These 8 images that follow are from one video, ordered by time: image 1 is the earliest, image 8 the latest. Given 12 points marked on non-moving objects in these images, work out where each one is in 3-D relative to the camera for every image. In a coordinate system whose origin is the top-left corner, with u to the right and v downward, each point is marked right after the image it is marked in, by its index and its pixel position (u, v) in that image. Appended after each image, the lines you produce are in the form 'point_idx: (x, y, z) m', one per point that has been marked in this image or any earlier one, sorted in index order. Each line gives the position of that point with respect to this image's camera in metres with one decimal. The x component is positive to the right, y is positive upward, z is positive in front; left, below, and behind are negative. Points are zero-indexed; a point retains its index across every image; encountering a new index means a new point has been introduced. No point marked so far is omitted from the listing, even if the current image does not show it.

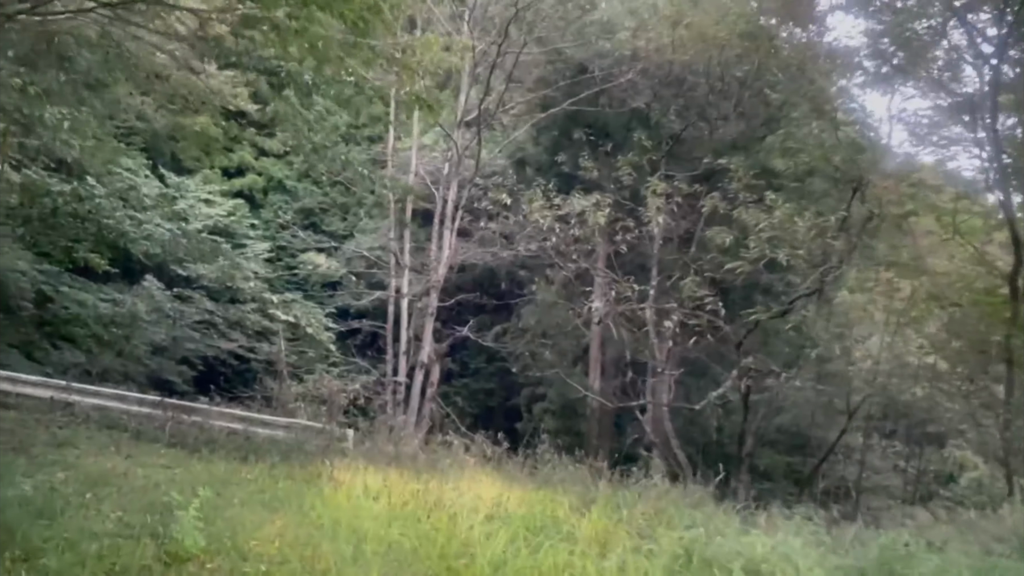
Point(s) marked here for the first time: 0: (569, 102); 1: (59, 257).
0: (+1.1, +3.6, +15.4) m
1: (-7.4, +0.5, +13.1) m
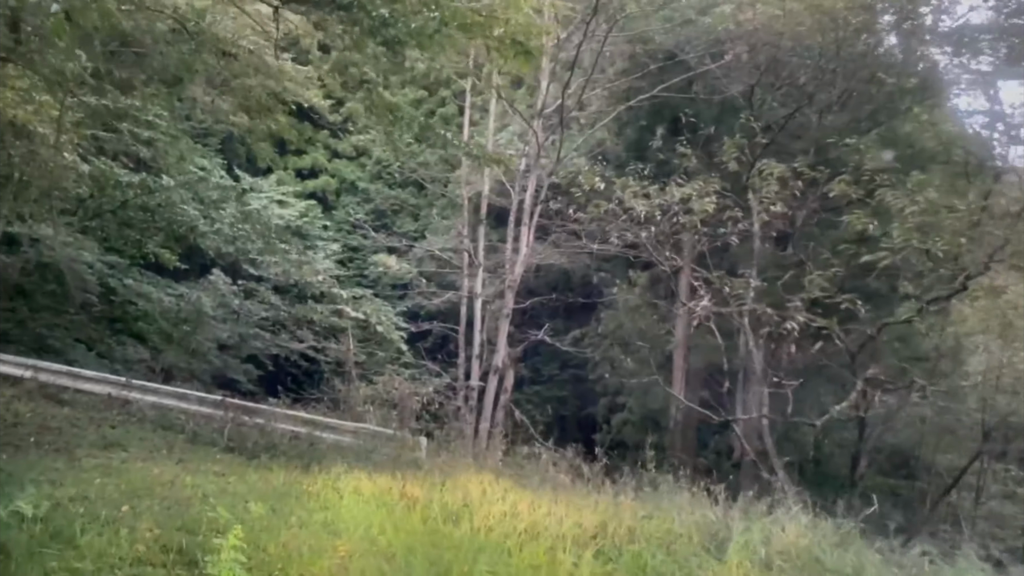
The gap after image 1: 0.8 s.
0: (+2.6, +3.5, +14.4) m
1: (-6.1, +0.6, +12.8) m
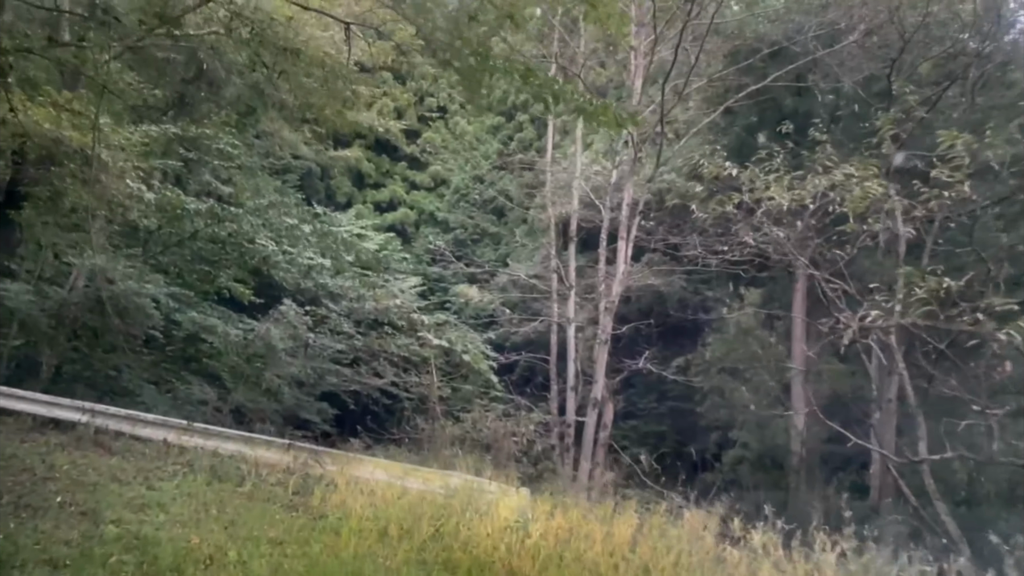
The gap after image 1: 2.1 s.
0: (+4.0, +3.2, +13.0) m
1: (-4.7, 0.0, +12.1) m
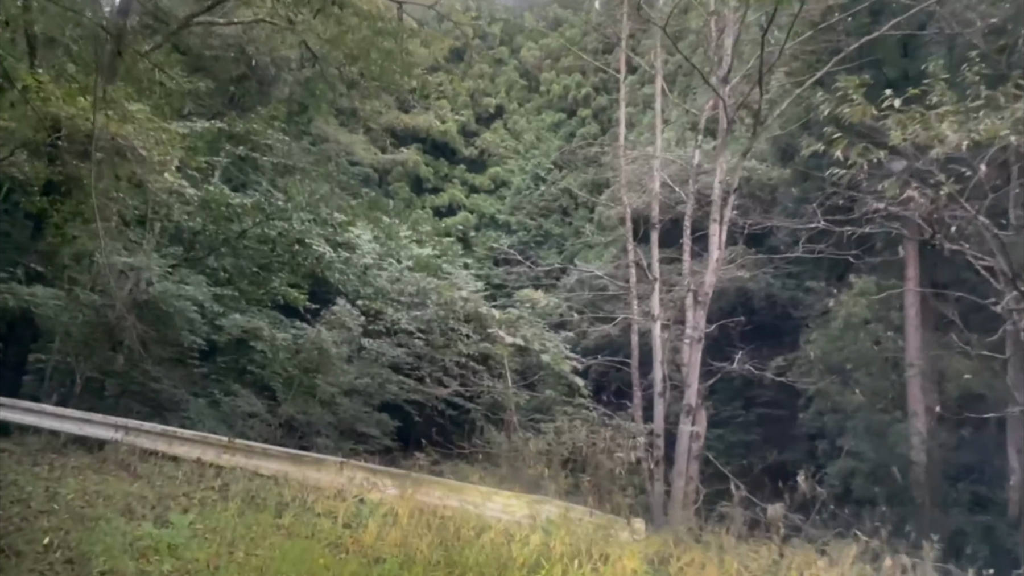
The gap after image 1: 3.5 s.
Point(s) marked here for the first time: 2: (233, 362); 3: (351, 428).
0: (+5.0, +3.4, +11.5) m
1: (-3.6, 0.0, +11.2) m
2: (-3.8, -1.0, +11.0) m
3: (-2.3, -2.0, +11.5) m
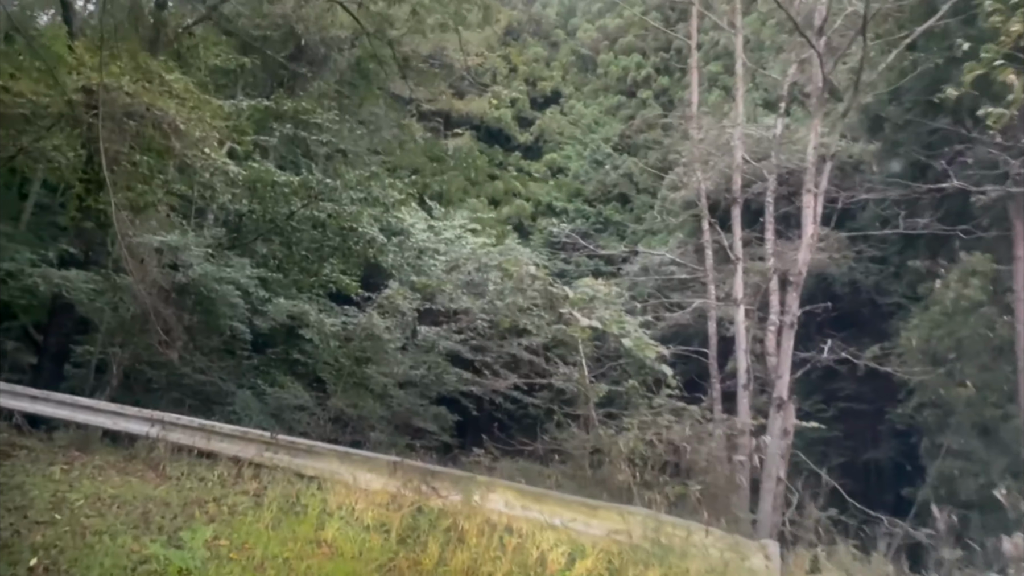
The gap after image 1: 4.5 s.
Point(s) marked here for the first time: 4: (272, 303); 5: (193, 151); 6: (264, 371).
0: (+5.8, +3.6, +10.3) m
1: (-2.8, +0.1, +10.6) m
2: (-2.9, -0.8, +10.4) m
3: (-1.4, -1.8, +10.8) m
4: (-3.0, -0.2, +10.1) m
5: (-3.5, +1.5, +8.9) m
6: (-3.1, -1.1, +10.3) m
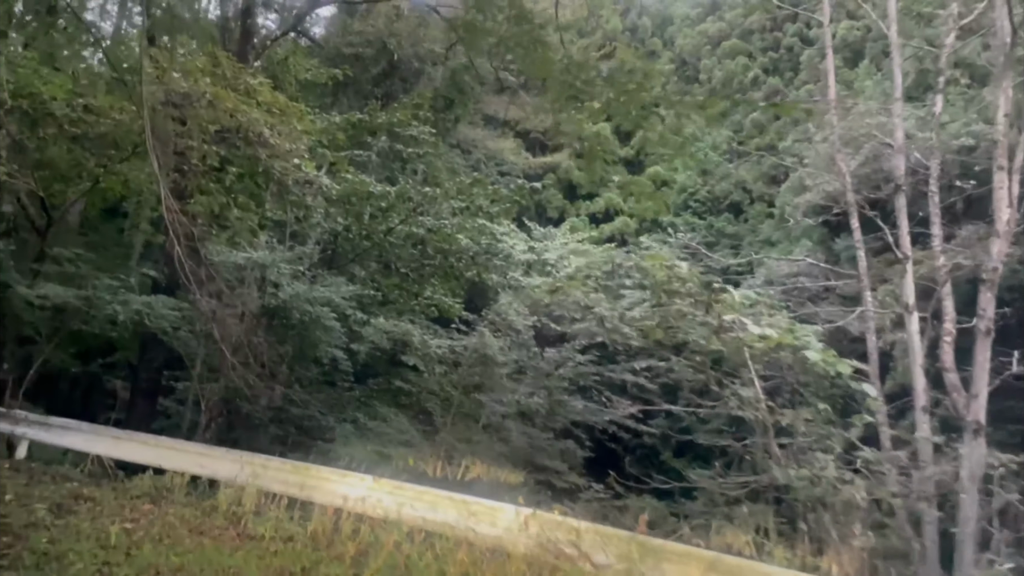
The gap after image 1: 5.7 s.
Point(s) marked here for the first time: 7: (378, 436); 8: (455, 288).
0: (+7.1, +3.7, +8.5) m
1: (-1.4, -0.1, +9.7) m
2: (-1.5, -1.1, +9.5) m
3: (+0.1, -2.0, +9.7) m
4: (-1.6, -0.5, +9.3) m
5: (-2.3, +1.3, +8.2) m
6: (-1.7, -1.3, +9.4) m
7: (-1.3, -1.5, +8.4) m
8: (-0.6, 0.0, +10.4) m
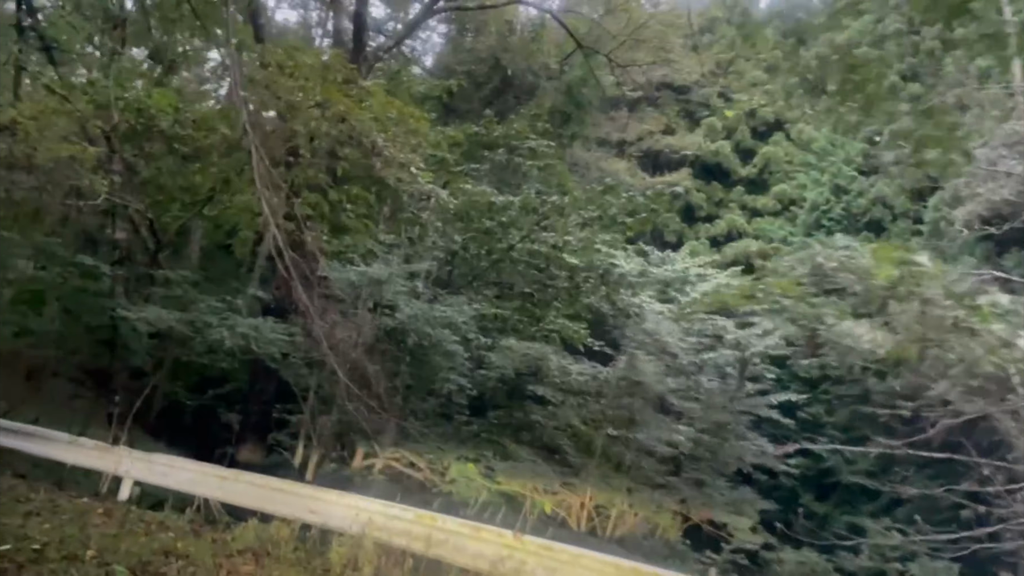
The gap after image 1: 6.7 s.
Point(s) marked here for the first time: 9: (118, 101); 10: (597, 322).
0: (+8.3, +3.6, +6.8) m
1: (+0.1, -0.4, +8.9) m
2: (0.0, -1.4, +8.6) m
3: (+1.6, -2.3, +8.6) m
4: (-0.2, -0.7, +8.4) m
5: (-1.1, +1.0, +7.5) m
6: (-0.2, -1.6, +8.6) m
7: (0.0, -1.7, +7.5) m
8: (+0.9, -0.3, +9.4) m
9: (-4.2, +2.0, +8.6) m
10: (+1.1, -0.2, +9.2) m
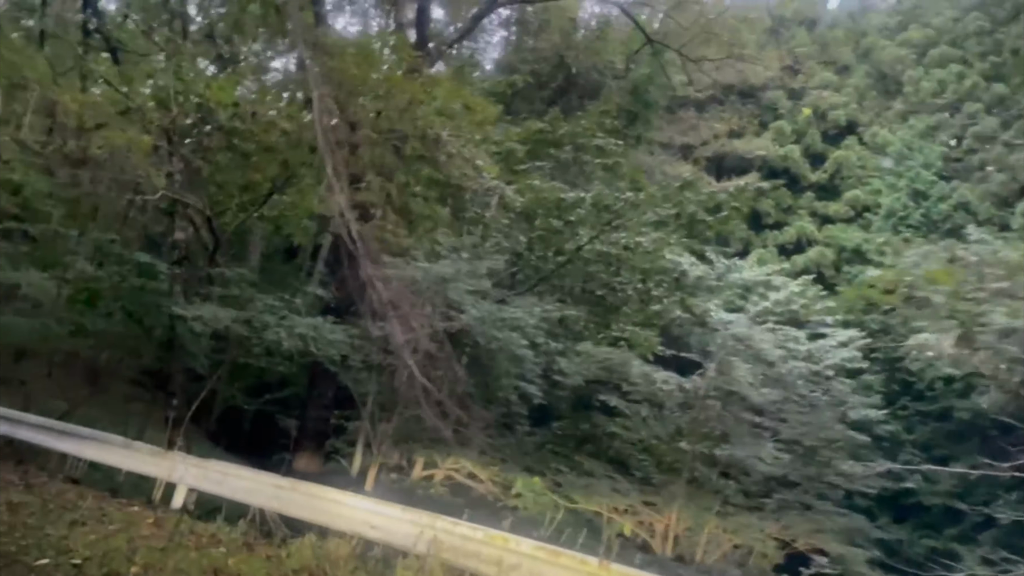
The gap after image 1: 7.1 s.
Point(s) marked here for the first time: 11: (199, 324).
0: (+8.8, +3.5, +5.8) m
1: (+0.8, -0.4, +8.4) m
2: (+0.6, -1.4, +8.1) m
3: (+2.3, -2.3, +8.0) m
4: (+0.5, -0.8, +8.0) m
5: (-0.4, +1.0, +7.2) m
6: (+0.4, -1.6, +8.1) m
7: (+0.6, -1.7, +7.0) m
8: (+1.6, -0.4, +8.9) m
9: (-3.5, +2.0, +8.4) m
10: (+1.9, -0.3, +8.7) m
11: (-3.1, -0.4, +8.1) m
